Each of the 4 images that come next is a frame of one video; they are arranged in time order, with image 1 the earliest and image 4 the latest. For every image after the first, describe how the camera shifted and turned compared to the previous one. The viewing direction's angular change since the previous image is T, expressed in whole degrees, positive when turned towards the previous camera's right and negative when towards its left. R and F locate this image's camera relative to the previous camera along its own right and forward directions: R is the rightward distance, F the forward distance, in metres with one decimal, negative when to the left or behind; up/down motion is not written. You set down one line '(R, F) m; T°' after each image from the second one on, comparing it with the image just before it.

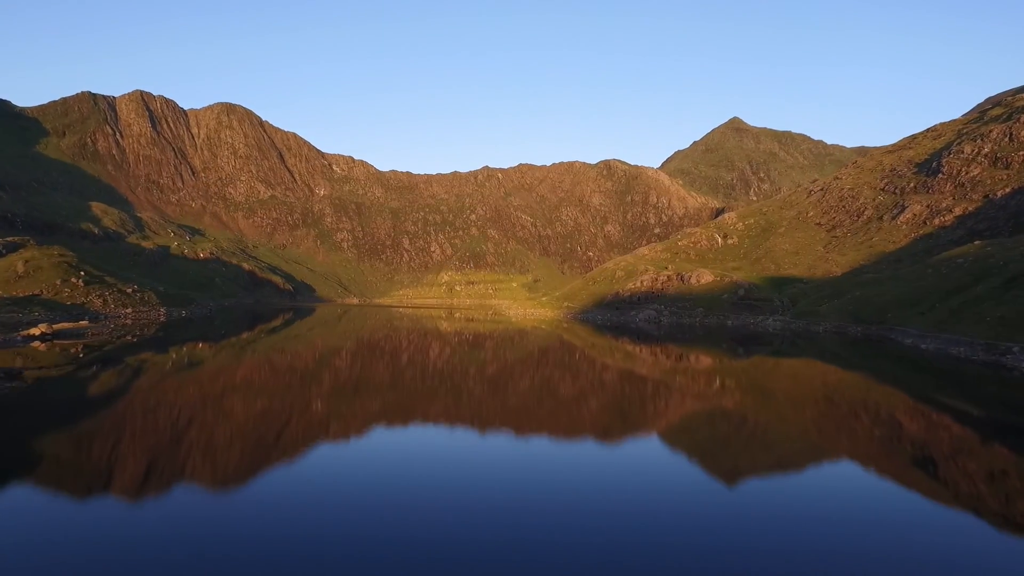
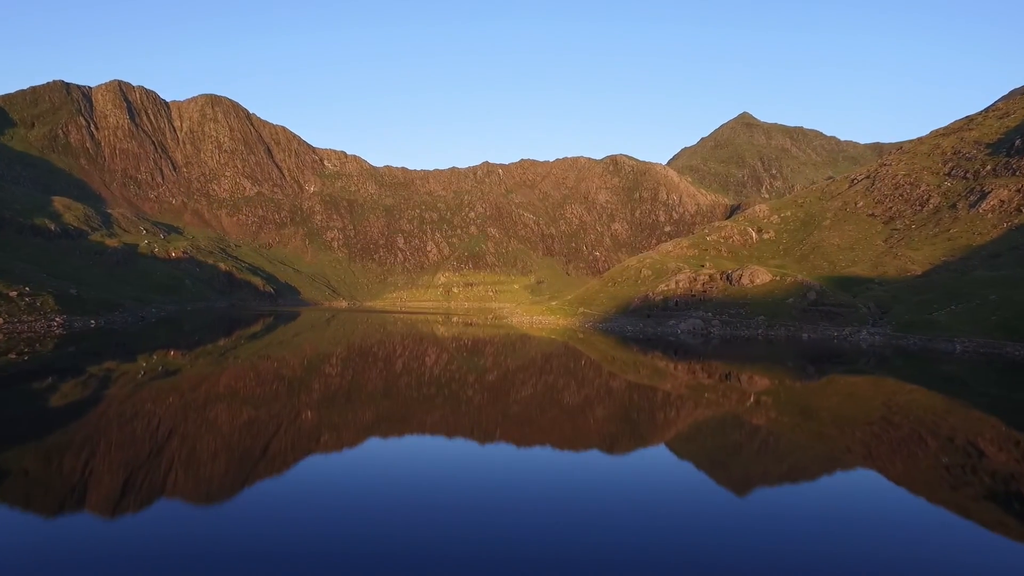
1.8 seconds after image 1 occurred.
(-0.1, +3.0) m; 0°
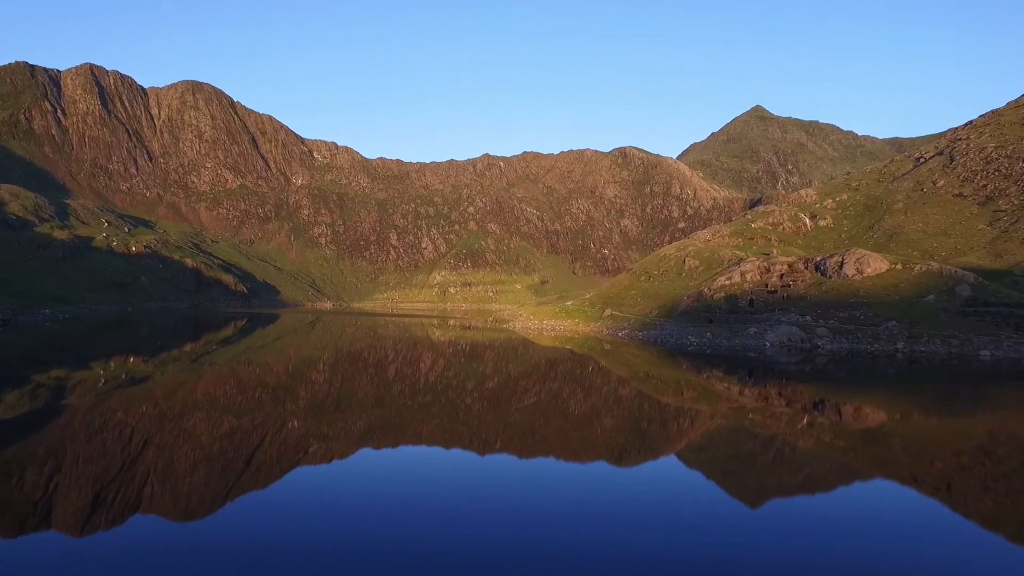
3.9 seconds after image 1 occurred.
(0.0, +3.5) m; 0°
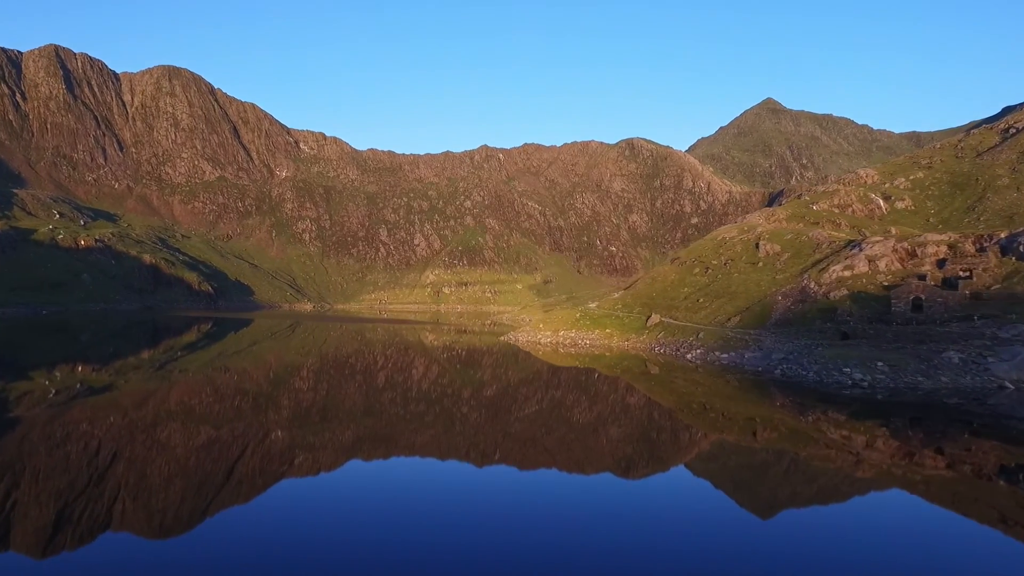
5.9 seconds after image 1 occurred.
(0.0, +3.3) m; 0°
